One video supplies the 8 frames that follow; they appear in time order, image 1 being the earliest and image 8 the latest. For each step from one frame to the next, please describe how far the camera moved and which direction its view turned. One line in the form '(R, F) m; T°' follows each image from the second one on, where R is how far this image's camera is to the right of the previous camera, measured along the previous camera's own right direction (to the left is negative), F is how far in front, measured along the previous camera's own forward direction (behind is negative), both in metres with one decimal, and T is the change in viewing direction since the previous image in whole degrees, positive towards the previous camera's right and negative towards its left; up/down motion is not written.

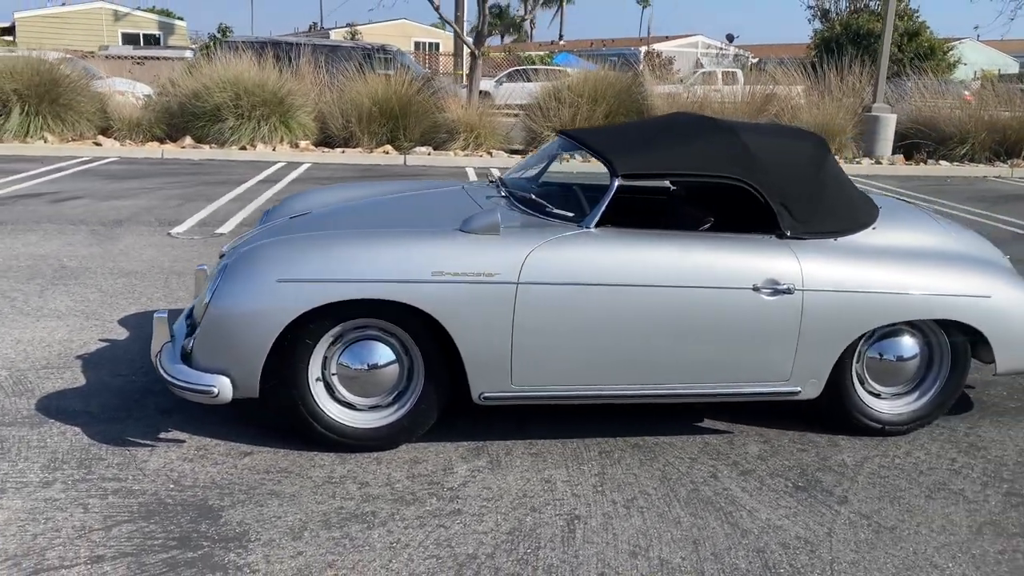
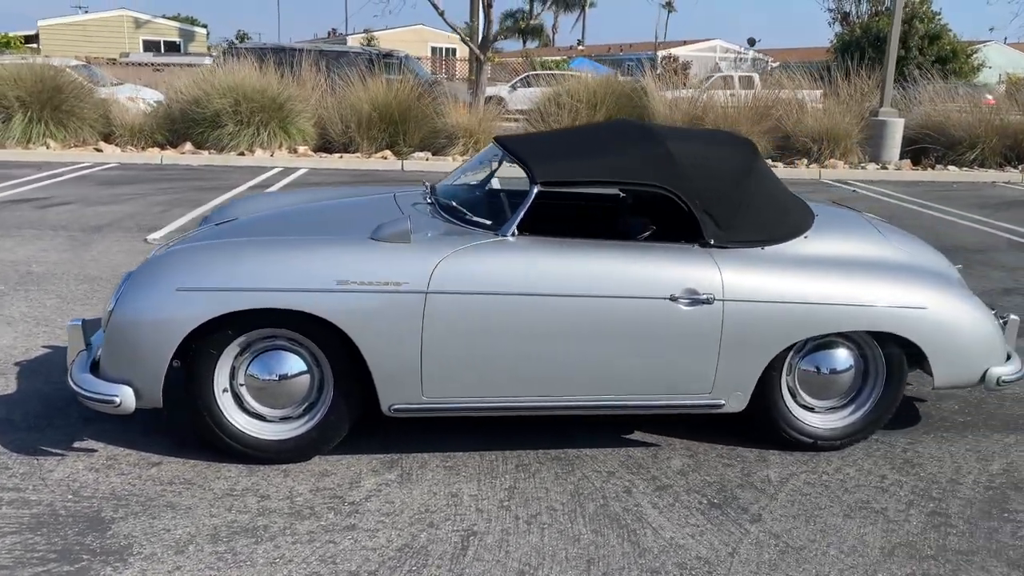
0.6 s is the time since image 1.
(+0.5, +0.1) m; -2°
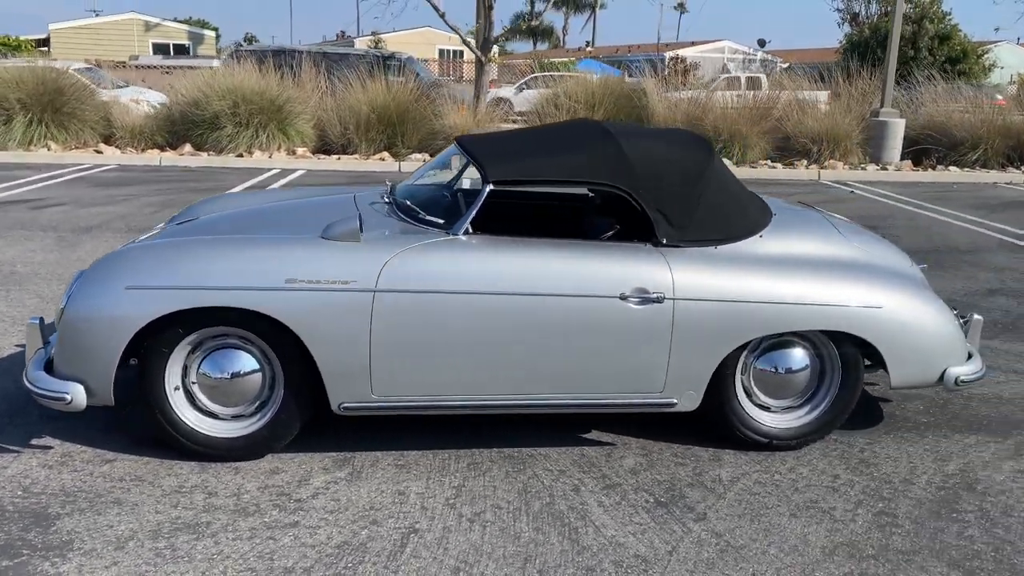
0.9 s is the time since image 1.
(+0.3, 0.0) m; -1°
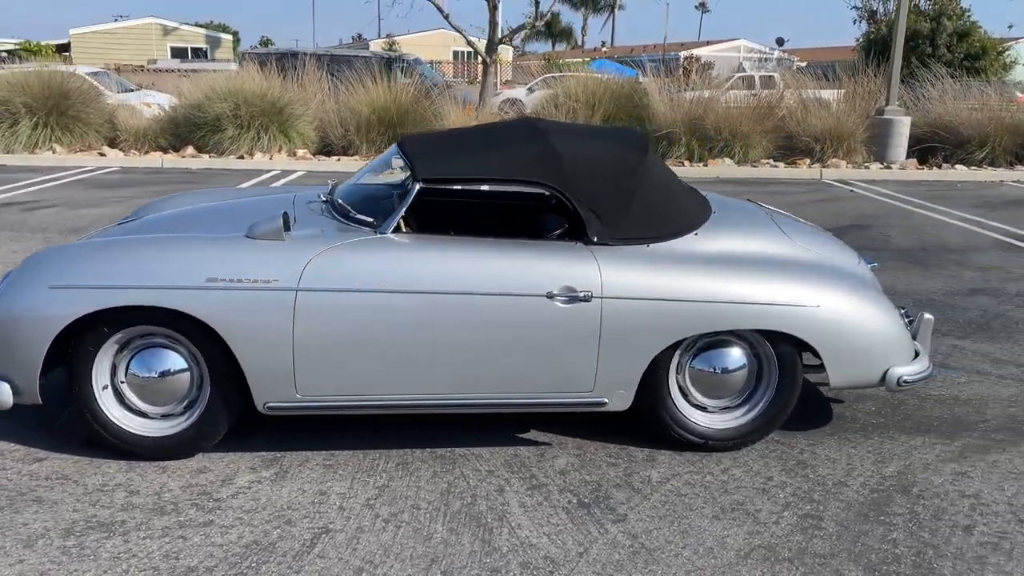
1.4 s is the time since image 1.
(+0.4, 0.0) m; -1°
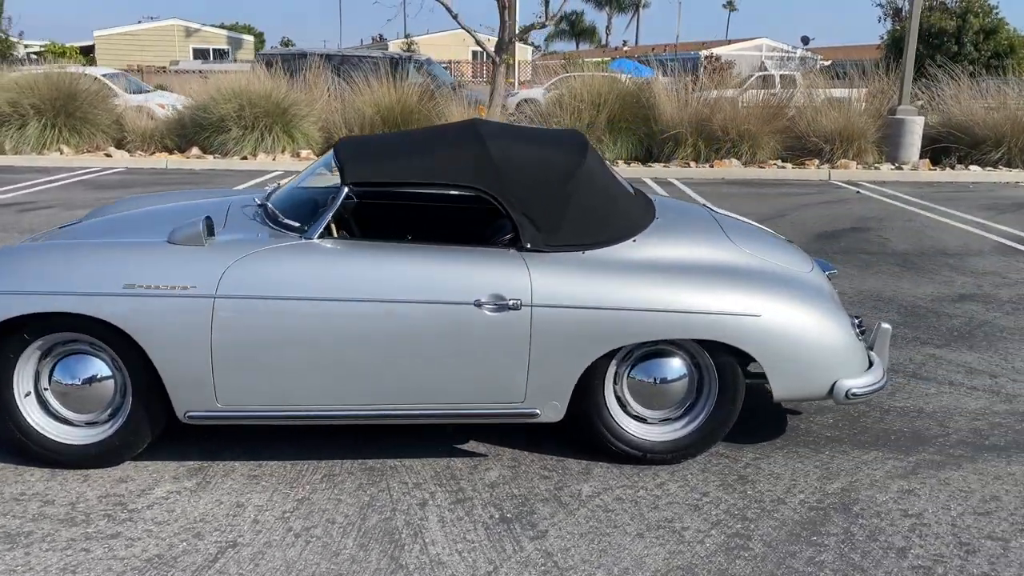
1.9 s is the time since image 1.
(+0.4, +0.1) m; -2°
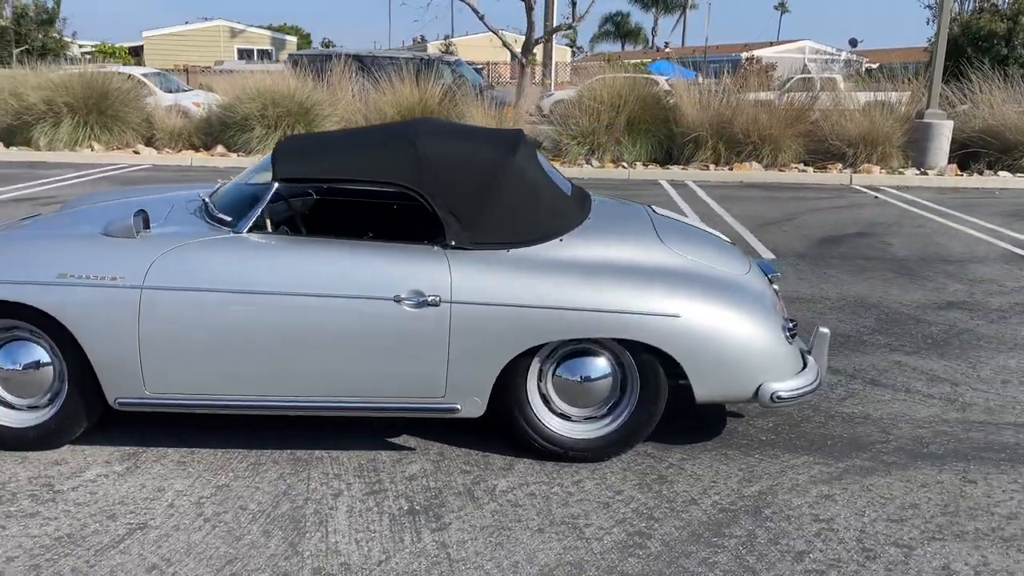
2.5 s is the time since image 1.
(+0.5, 0.0) m; -3°
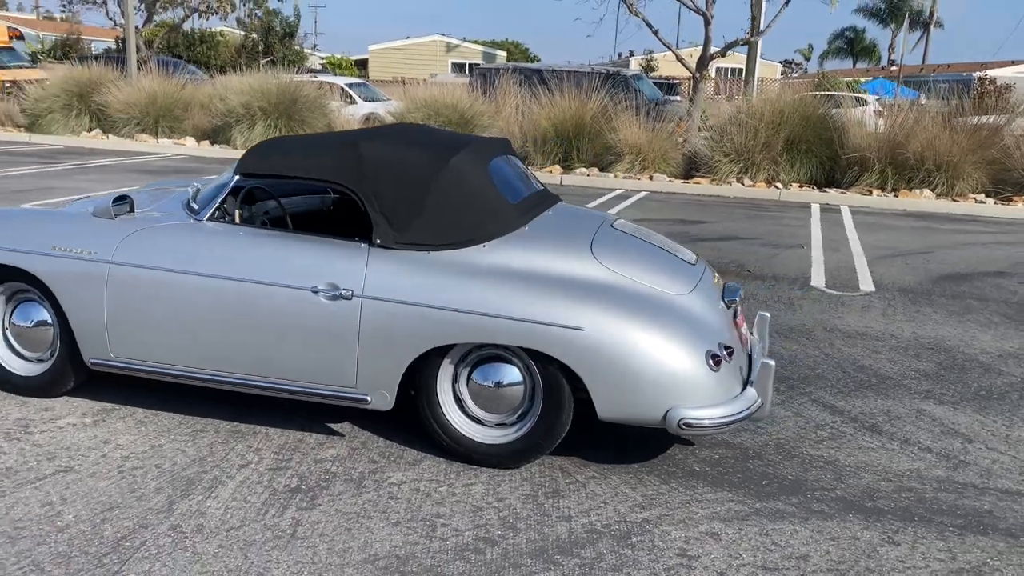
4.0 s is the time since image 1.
(+1.3, +0.1) m; -14°
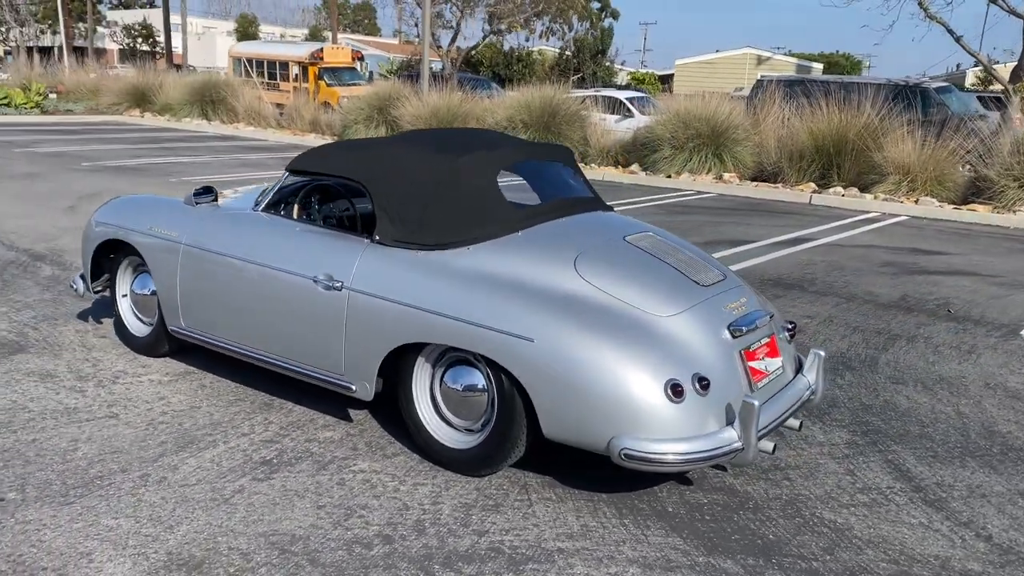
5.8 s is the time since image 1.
(+1.4, +0.3) m; -21°
